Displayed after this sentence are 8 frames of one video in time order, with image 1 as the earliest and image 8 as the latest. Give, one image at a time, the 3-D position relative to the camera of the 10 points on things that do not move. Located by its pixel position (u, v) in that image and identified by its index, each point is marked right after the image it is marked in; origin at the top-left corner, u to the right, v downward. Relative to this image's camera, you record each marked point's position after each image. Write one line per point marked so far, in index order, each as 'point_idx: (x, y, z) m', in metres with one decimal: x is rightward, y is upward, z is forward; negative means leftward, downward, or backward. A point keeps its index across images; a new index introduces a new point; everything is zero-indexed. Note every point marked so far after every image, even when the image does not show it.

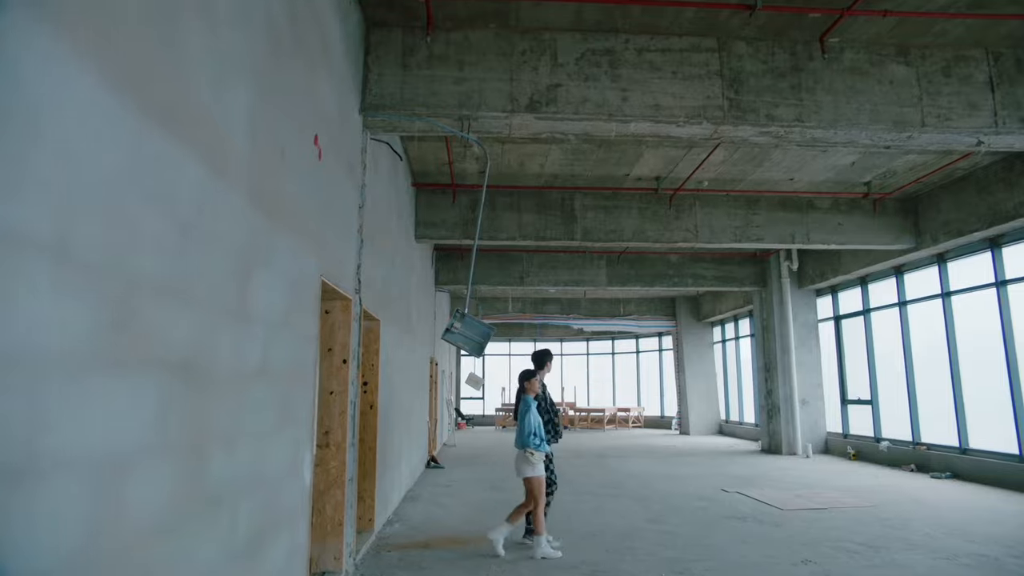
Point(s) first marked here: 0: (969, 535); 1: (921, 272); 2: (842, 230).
0: (+3.9, -2.1, +5.4) m
1: (+6.1, +0.3, +9.4) m
2: (+4.5, +0.8, +8.7) m
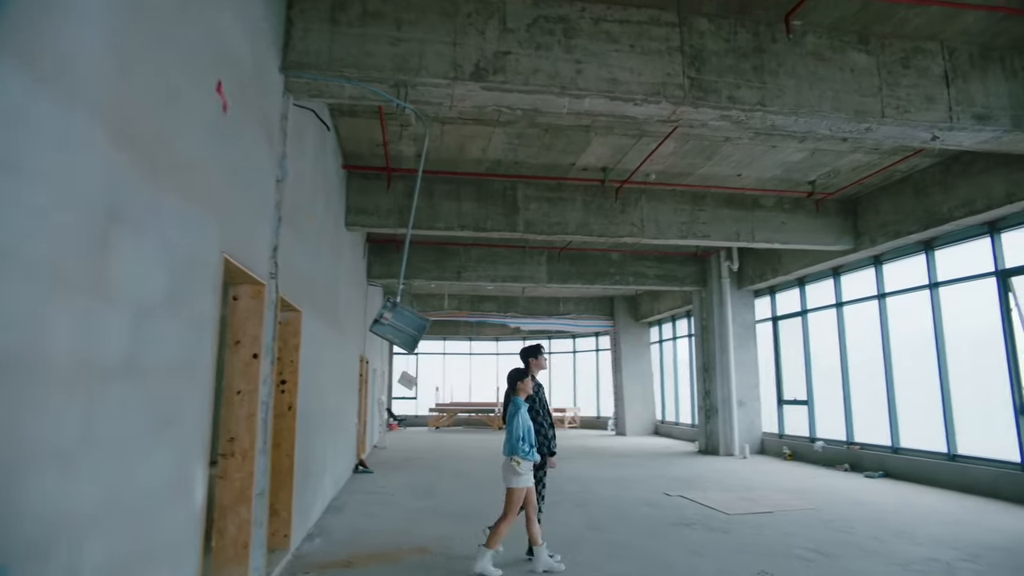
0: (+3.3, -2.1, +5.3) m
1: (+5.2, +0.2, +9.5) m
2: (+3.7, +0.8, +8.7) m
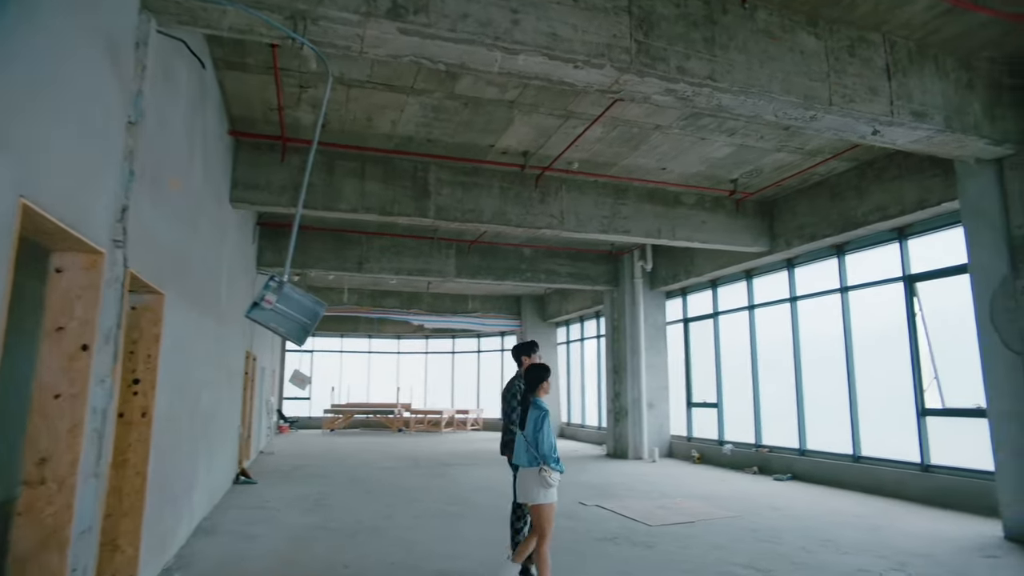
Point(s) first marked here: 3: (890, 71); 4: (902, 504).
0: (+2.6, -2.1, +5.1) m
1: (+3.9, +0.2, +9.5) m
2: (+2.5, +0.8, +8.5) m
3: (+2.8, +1.6, +4.8) m
4: (+4.2, -2.3, +6.9) m
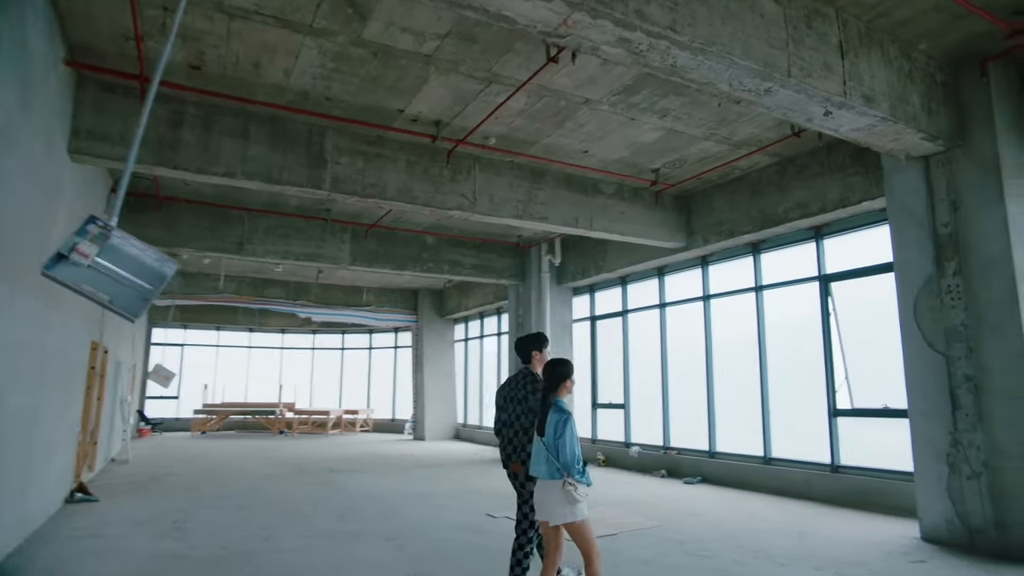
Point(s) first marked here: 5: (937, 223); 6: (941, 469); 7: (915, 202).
0: (+1.9, -2.0, +4.8) m
1: (+2.5, +0.2, +9.3) m
2: (+1.4, +0.9, +8.1) m
3: (+2.3, +1.7, +4.5) m
4: (+3.2, -2.3, +6.8) m
5: (+3.5, +0.5, +5.3) m
6: (+3.4, -1.4, +5.1) m
7: (+3.4, +0.7, +5.4) m
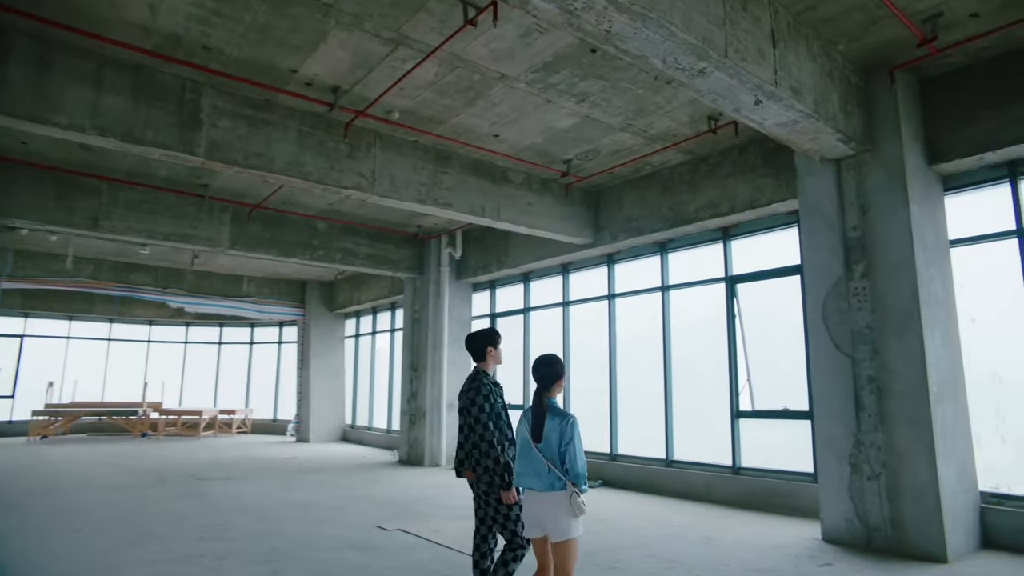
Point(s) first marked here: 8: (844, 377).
0: (+1.2, -2.0, +4.5) m
1: (+1.1, +0.2, +9.1) m
2: (+0.2, +0.9, +7.7) m
3: (+1.7, +1.7, +4.3) m
4: (+2.1, -2.3, +6.7) m
5: (+2.8, +0.5, +5.3) m
6: (+2.6, -1.4, +5.1) m
7: (+2.7, +0.7, +5.4) m
8: (+2.7, -0.7, +5.2) m
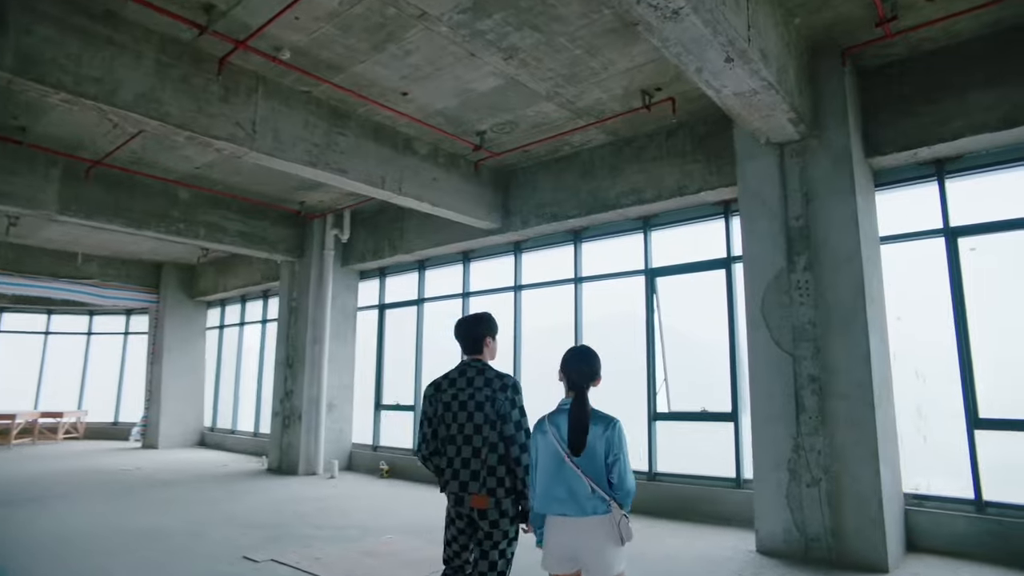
0: (+0.7, -1.9, +3.9) m
1: (-0.2, +0.4, +8.4) m
2: (-0.8, +1.1, +6.9) m
3: (+1.4, +1.8, +3.8) m
4: (+1.1, -2.2, +6.2) m
5: (+2.1, +0.6, +4.9) m
6: (+2.0, -1.4, +4.7) m
7: (+2.0, +0.8, +5.1) m
8: (+2.0, -0.7, +4.8) m
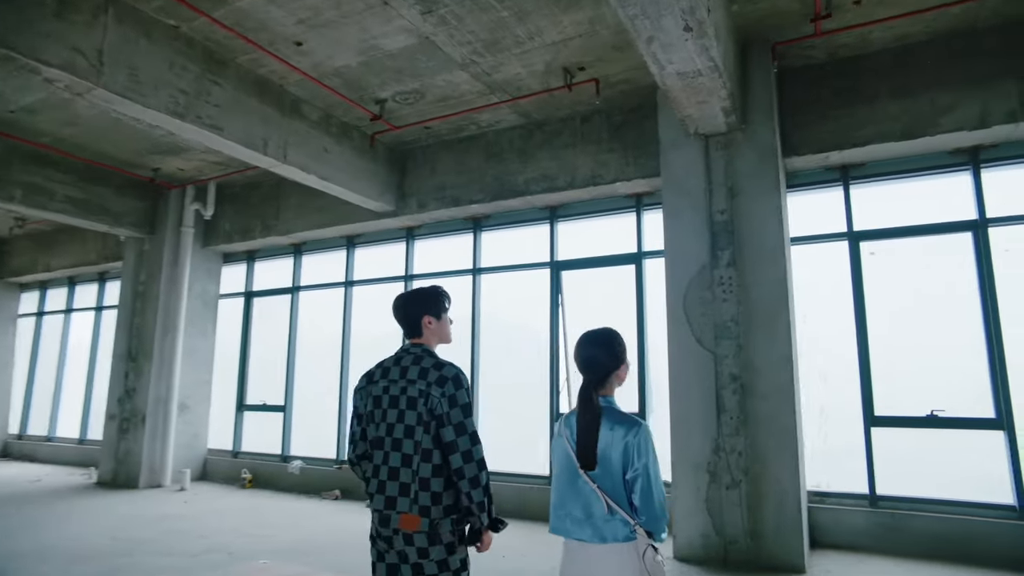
0: (+0.2, -1.8, +3.5) m
1: (-1.5, +0.5, +7.7) m
2: (-1.7, +1.2, +6.1) m
3: (+1.0, +1.8, +3.5) m
4: (+0.2, -2.2, +5.8) m
5: (+1.5, +0.6, +4.8) m
6: (+1.3, -1.3, +4.5) m
7: (+1.4, +0.8, +4.9) m
8: (+1.4, -0.6, +4.6) m
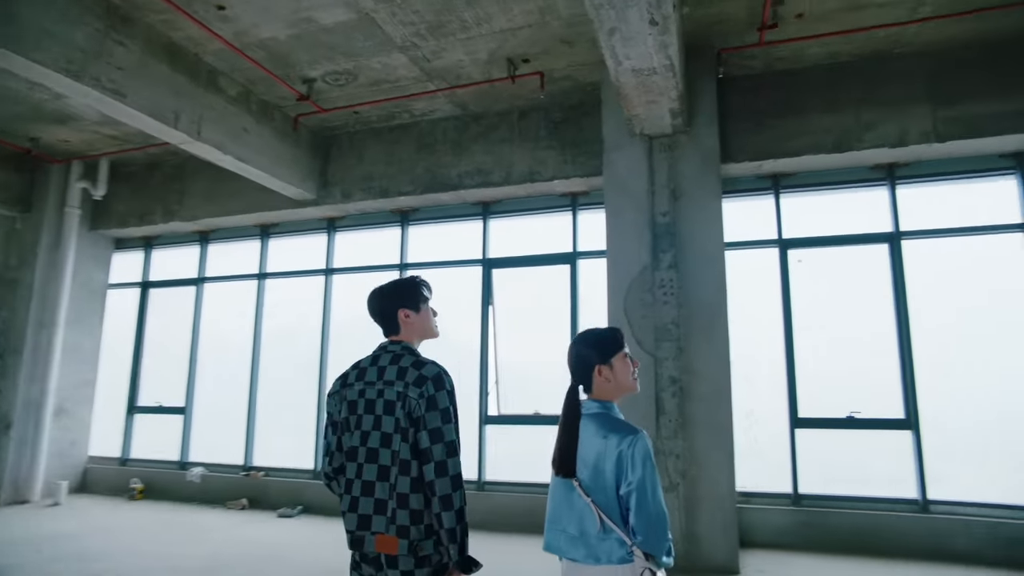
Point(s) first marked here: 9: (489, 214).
0: (-0.1, -1.8, +3.3) m
1: (-2.3, +0.6, +7.2) m
2: (-2.3, +1.3, +5.6) m
3: (+0.8, +1.8, +3.4) m
4: (-0.5, -2.1, +5.6) m
5: (+1.1, +0.6, +4.8) m
6: (+0.9, -1.4, +4.5) m
7: (+0.9, +0.8, +4.8) m
8: (+0.9, -0.6, +4.6) m
9: (-0.2, +0.7, +6.4) m
